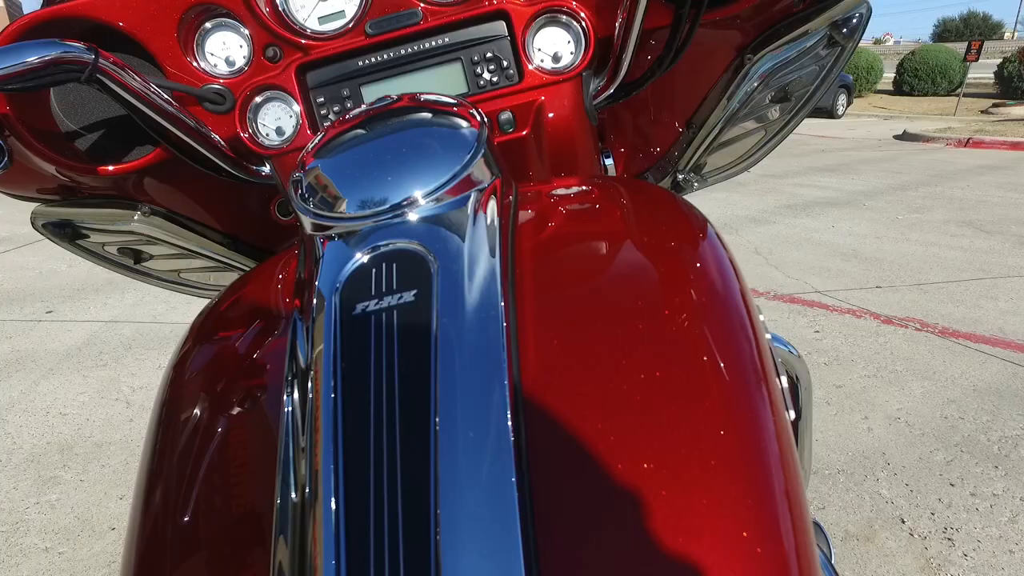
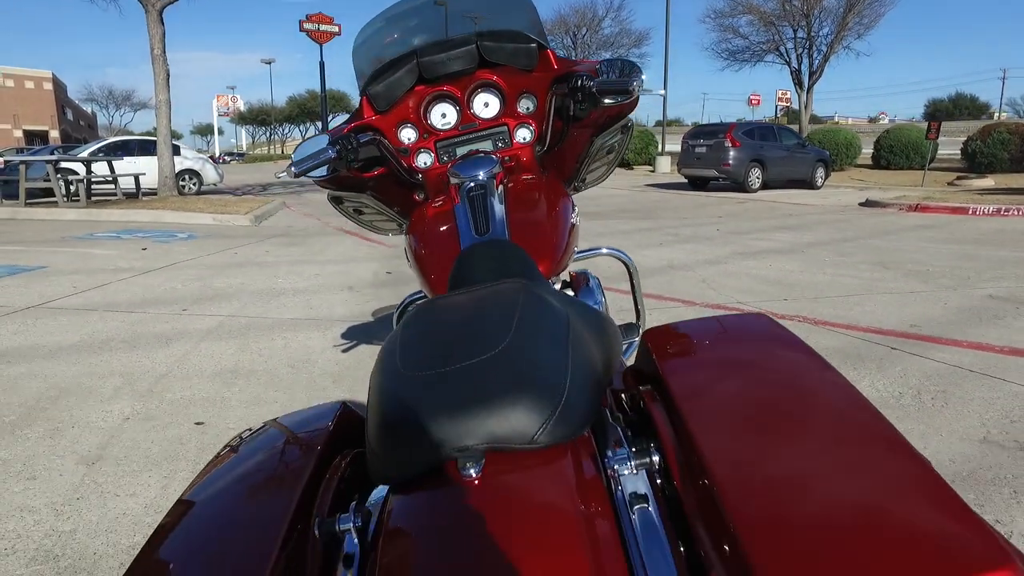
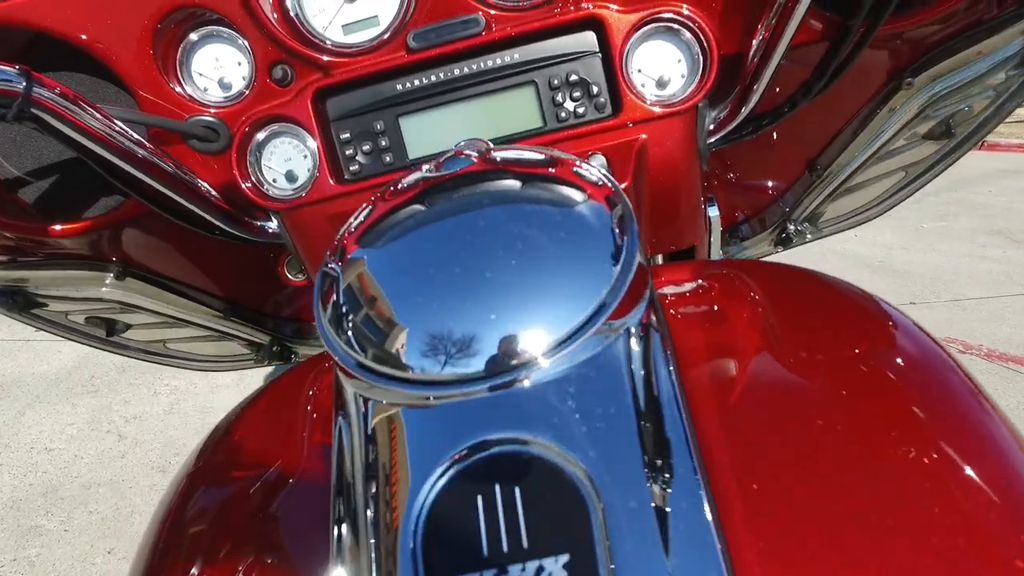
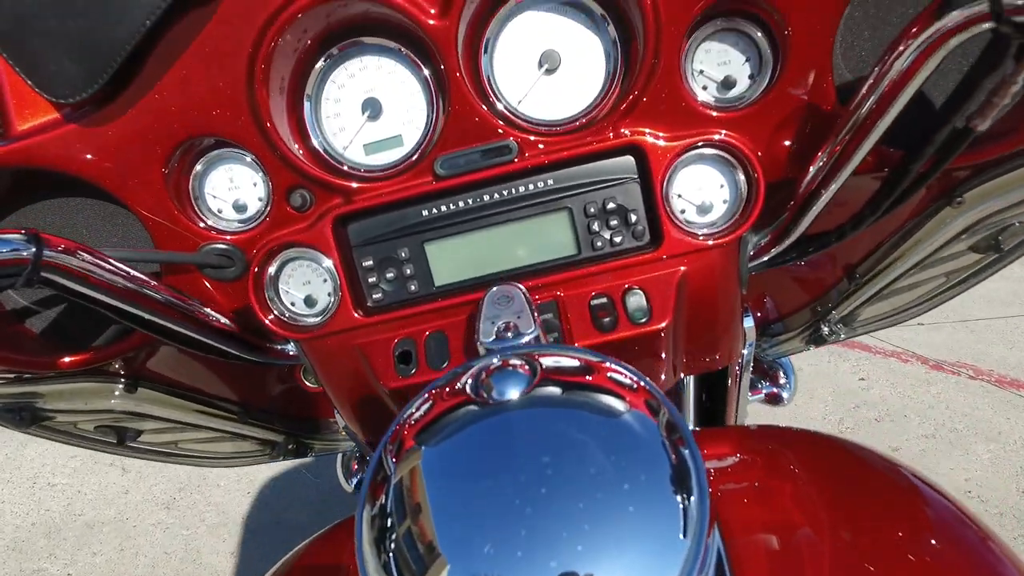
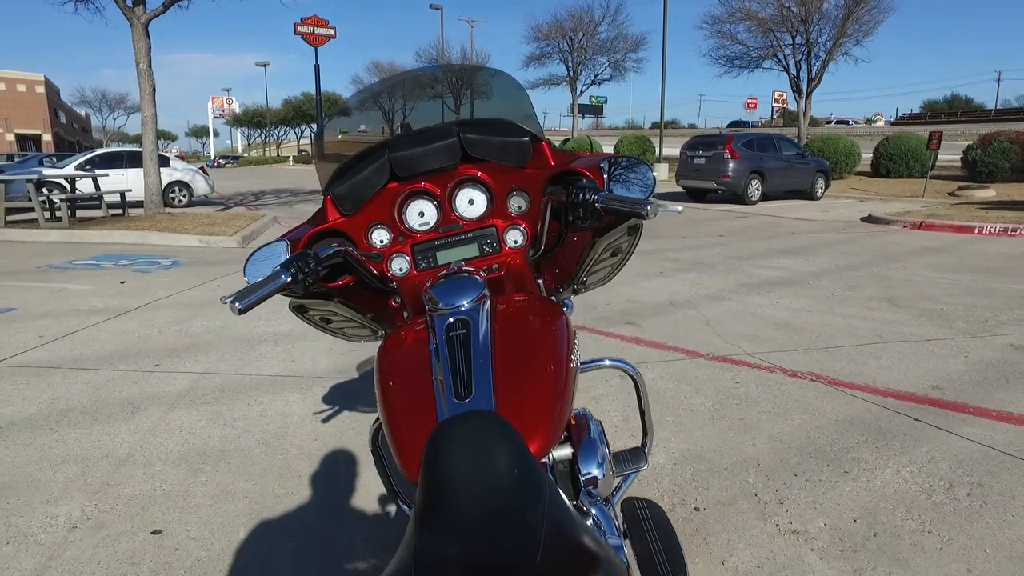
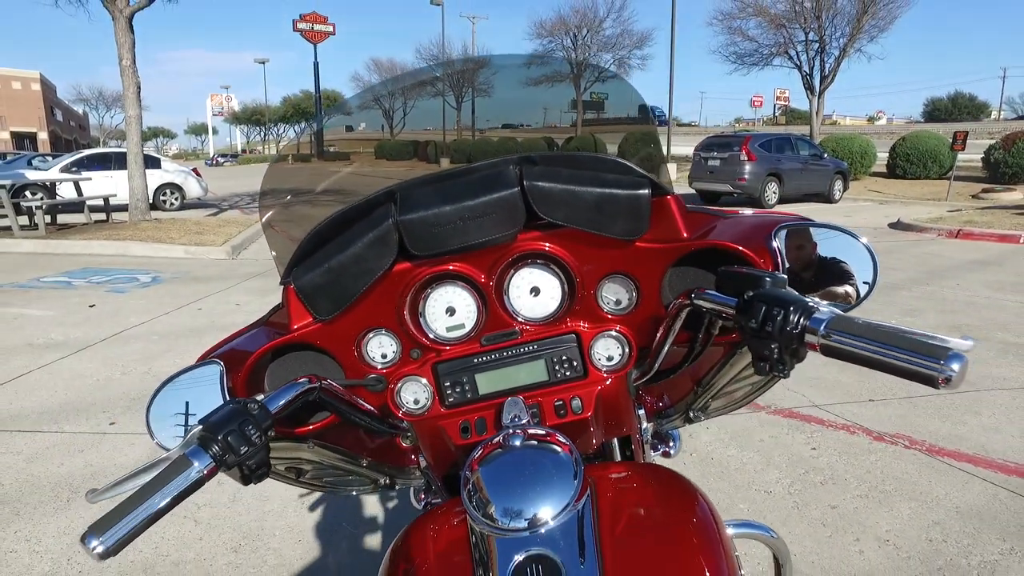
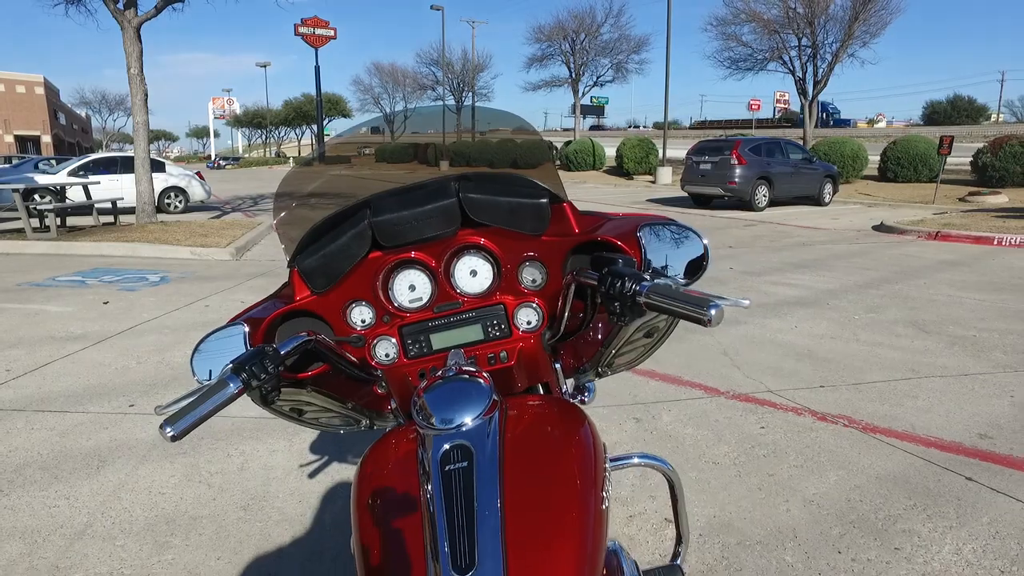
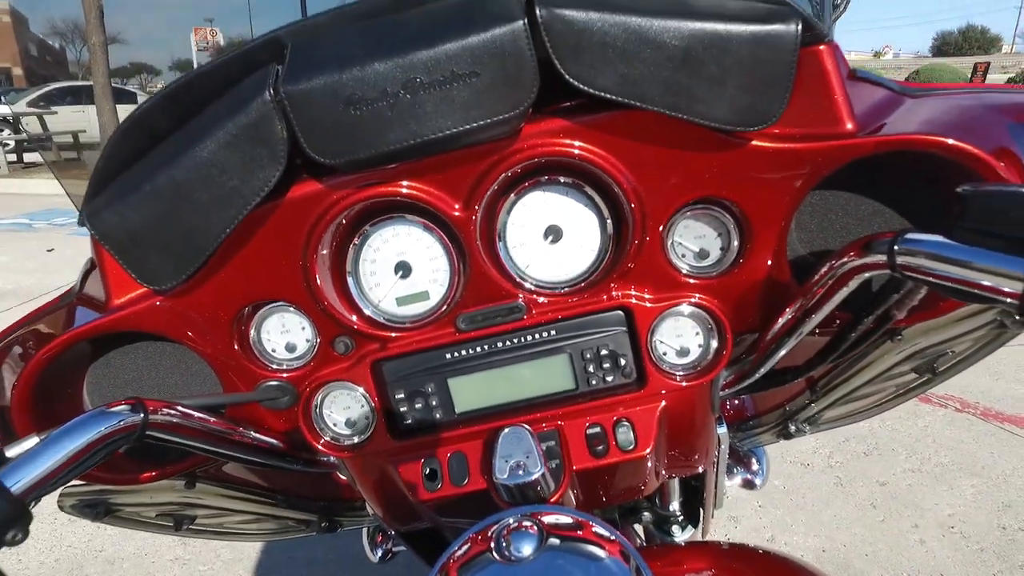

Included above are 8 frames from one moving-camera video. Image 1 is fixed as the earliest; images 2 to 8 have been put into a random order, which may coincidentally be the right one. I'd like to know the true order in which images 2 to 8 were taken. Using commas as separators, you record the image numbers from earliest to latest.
3, 4, 8, 6, 7, 5, 2
